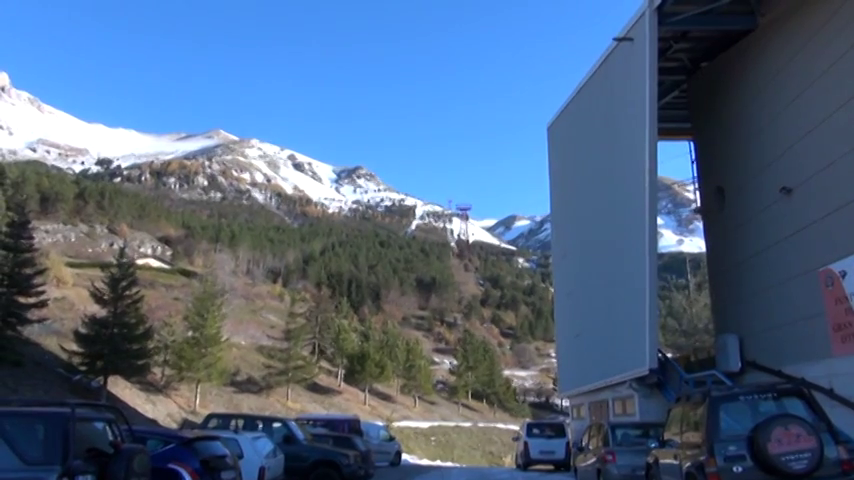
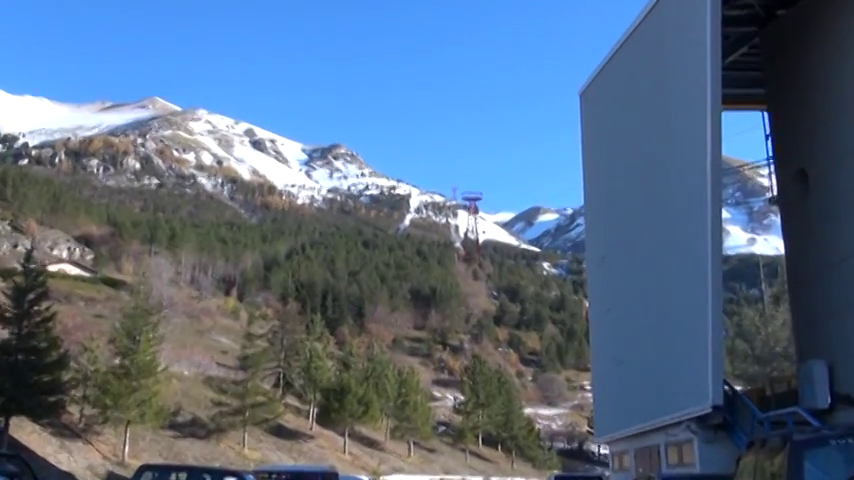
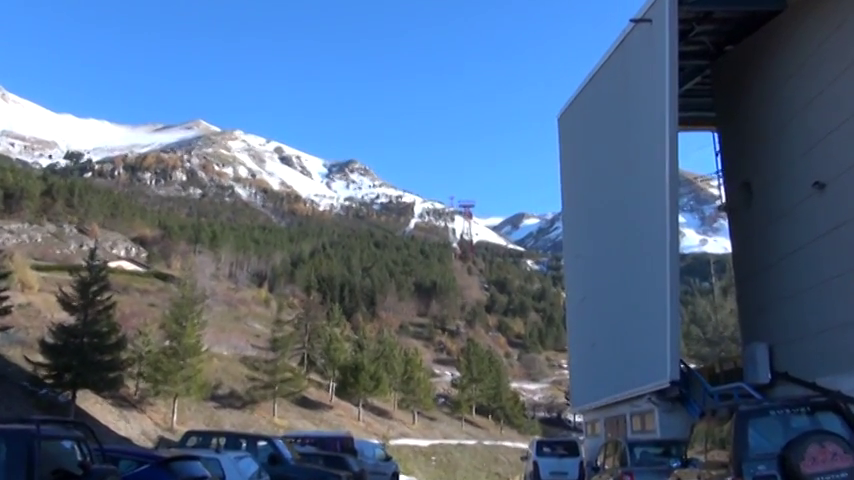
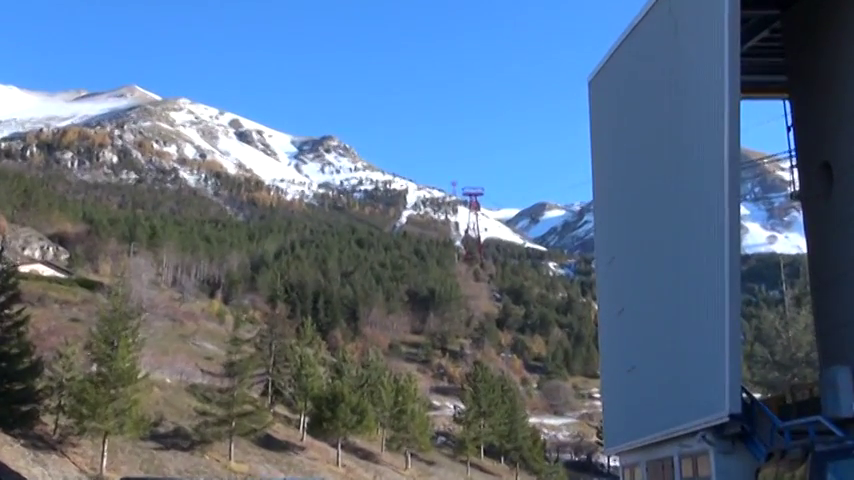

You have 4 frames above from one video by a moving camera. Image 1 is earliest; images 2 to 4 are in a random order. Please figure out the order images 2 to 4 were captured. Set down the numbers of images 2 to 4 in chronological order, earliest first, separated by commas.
3, 2, 4
